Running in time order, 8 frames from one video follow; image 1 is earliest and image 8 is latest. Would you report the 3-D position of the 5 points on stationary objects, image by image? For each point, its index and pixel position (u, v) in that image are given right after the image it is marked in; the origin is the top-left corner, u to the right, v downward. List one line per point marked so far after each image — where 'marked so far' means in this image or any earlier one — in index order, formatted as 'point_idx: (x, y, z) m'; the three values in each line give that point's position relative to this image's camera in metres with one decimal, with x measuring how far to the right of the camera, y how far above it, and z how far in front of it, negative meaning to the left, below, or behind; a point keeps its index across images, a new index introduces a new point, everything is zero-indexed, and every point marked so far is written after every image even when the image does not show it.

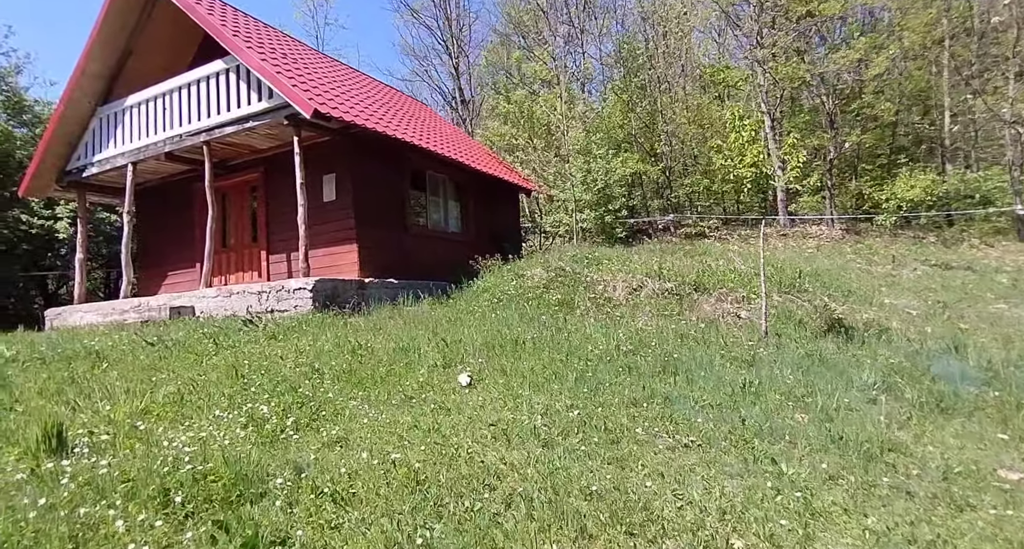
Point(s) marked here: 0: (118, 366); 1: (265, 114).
0: (-3.4, -0.8, +5.3) m
1: (-3.6, +2.4, +8.9) m
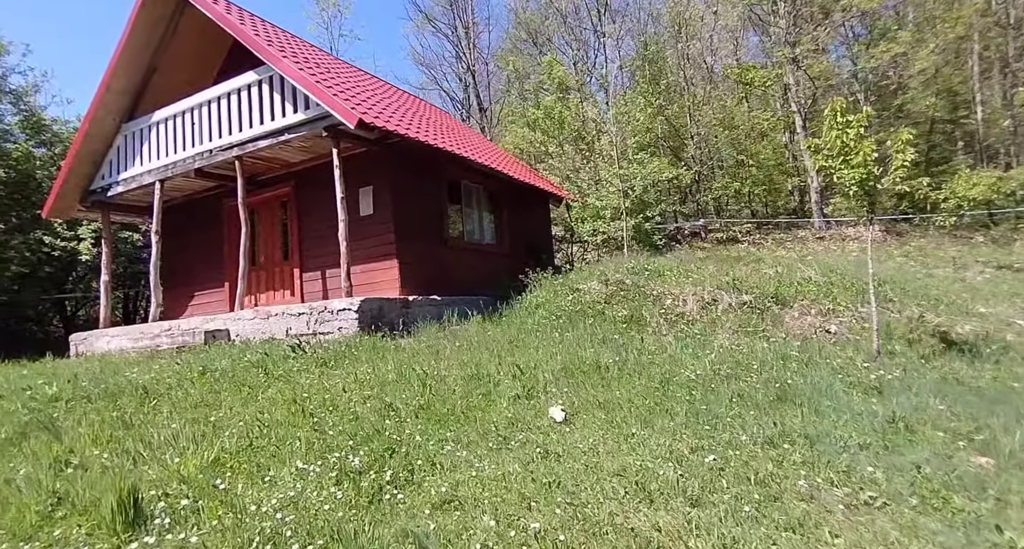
0: (-2.8, -1.1, +4.9) m
1: (-3.0, +2.2, +8.5) m
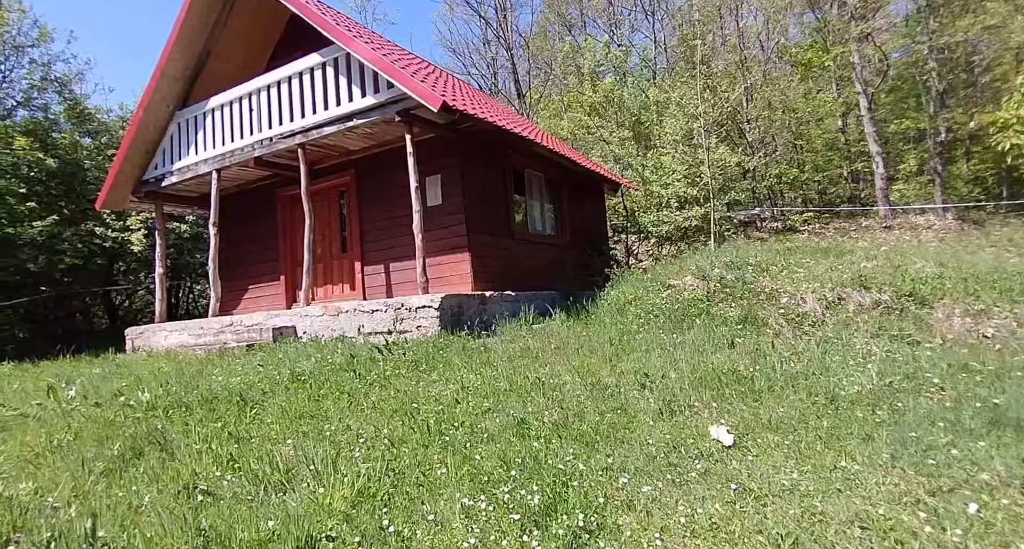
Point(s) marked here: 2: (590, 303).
0: (-1.8, -1.1, +4.6) m
1: (-1.9, +2.2, +8.1) m
2: (+1.1, -0.4, +8.1) m
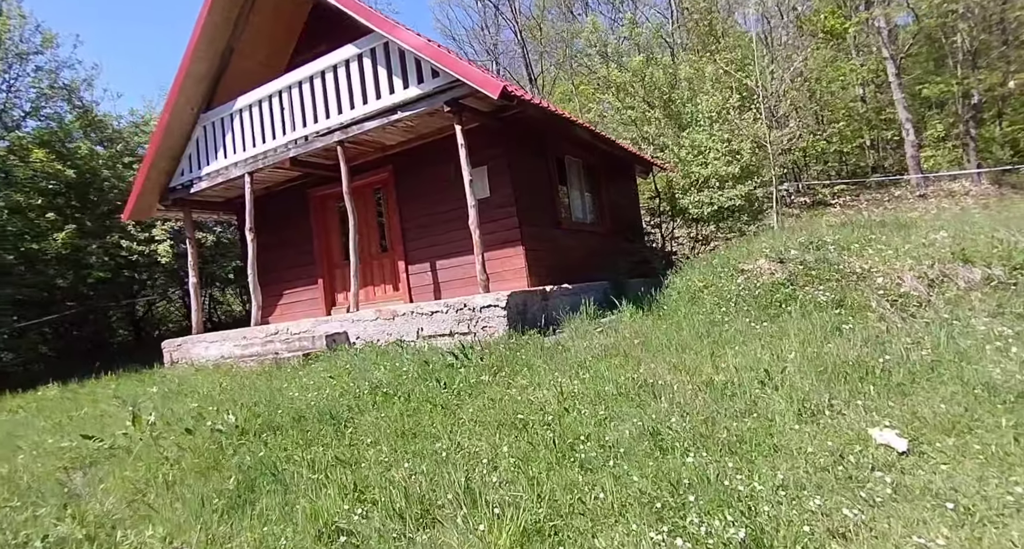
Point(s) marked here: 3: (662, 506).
0: (-1.0, -1.1, +4.3) m
1: (-1.2, +2.2, +7.7) m
2: (+1.9, -0.3, +7.8) m
3: (+0.7, -1.1, +2.7) m
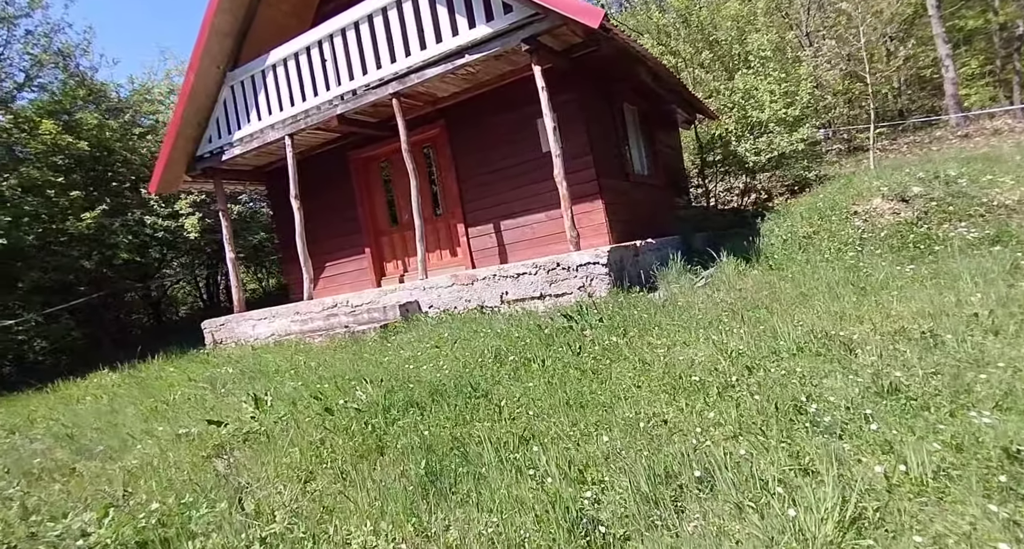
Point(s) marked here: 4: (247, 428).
0: (+0.1, -0.8, +3.8) m
1: (-0.3, +2.7, +7.0) m
2: (+2.9, +0.3, +7.3) m
3: (+1.8, -0.8, +2.3) m
4: (-1.8, -1.0, +4.1) m
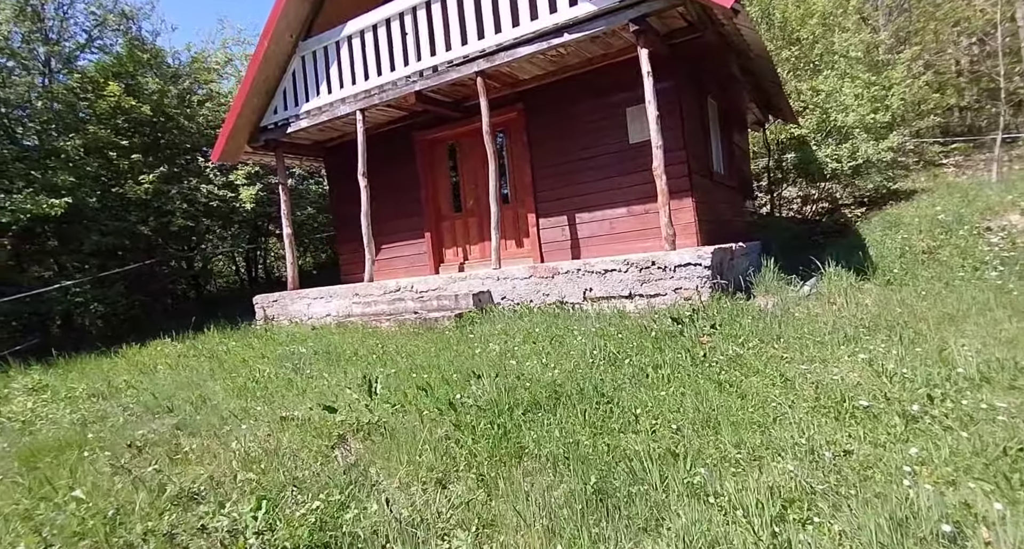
0: (+0.9, -0.8, +3.4) m
1: (+0.8, +2.8, +6.6) m
2: (+3.9, +0.2, +6.8) m
3: (+2.5, -0.9, +1.8) m
4: (-1.0, -0.9, +3.7) m
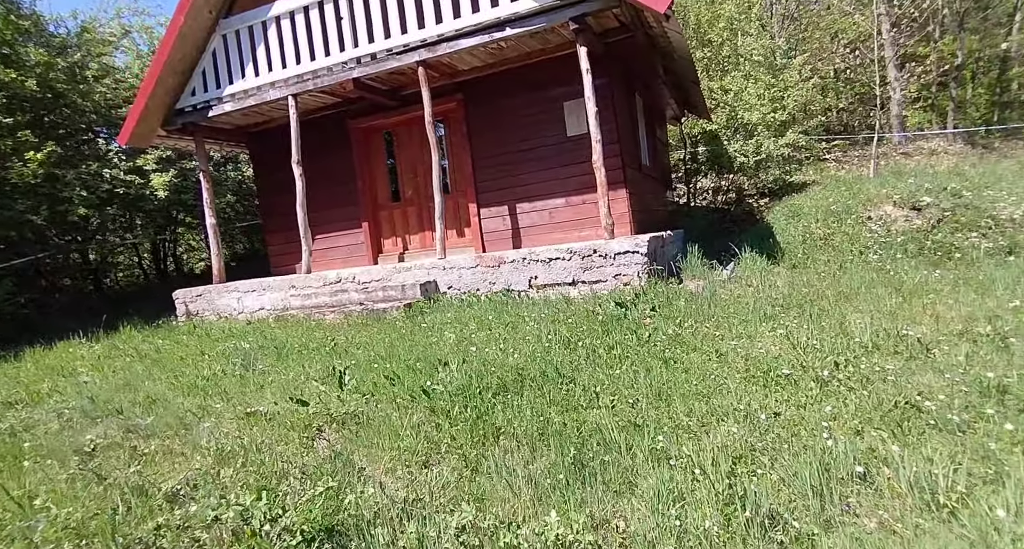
0: (+0.8, -0.8, +3.8) m
1: (+0.2, +2.9, +6.9) m
2: (+3.2, +0.4, +7.5) m
3: (+2.6, -0.8, +2.4) m
4: (-1.2, -0.9, +3.9) m
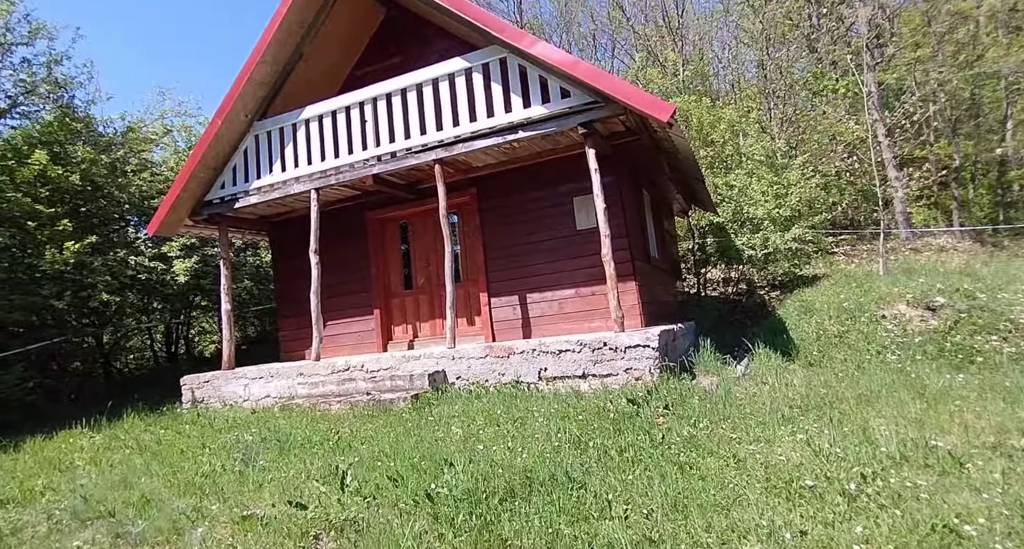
0: (+0.8, -1.4, +3.6) m
1: (+0.3, +1.8, +7.1) m
2: (+3.4, -0.8, +7.4) m
3: (+2.6, -1.3, +2.2) m
4: (-1.1, -1.5, +3.7) m
